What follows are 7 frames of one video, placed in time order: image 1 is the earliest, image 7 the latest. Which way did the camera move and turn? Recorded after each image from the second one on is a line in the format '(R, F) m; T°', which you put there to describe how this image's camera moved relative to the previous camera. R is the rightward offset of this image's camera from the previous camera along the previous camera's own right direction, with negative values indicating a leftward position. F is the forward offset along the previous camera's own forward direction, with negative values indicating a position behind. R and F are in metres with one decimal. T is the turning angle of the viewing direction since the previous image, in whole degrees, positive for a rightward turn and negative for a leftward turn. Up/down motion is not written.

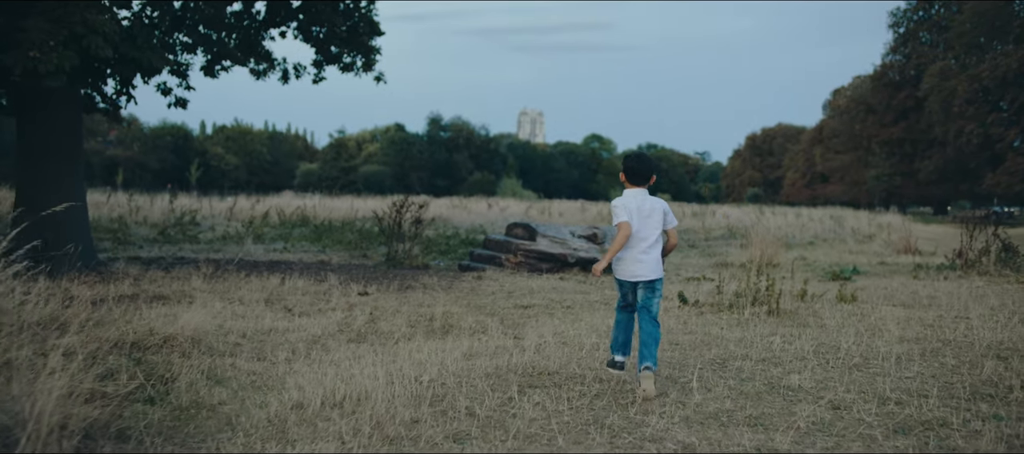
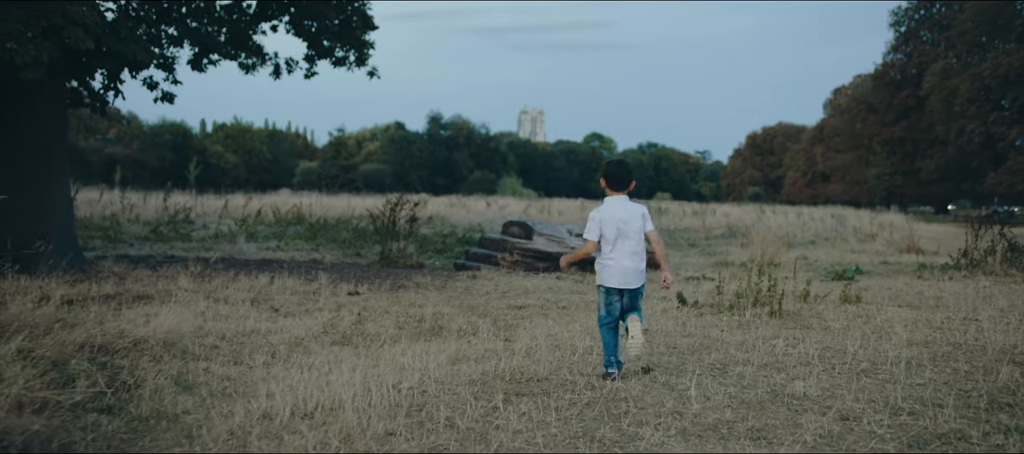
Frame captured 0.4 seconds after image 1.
(+0.1, +0.3) m; 0°
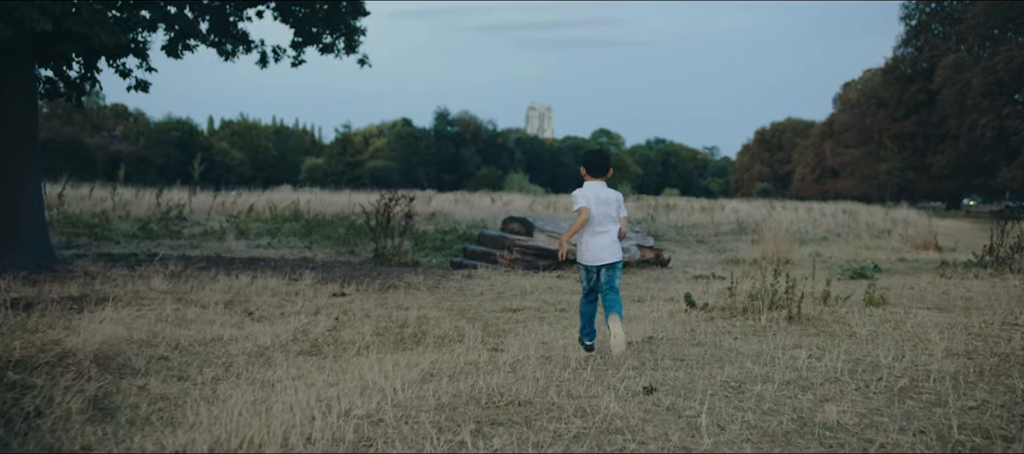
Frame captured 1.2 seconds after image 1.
(+0.1, +0.7) m; -1°
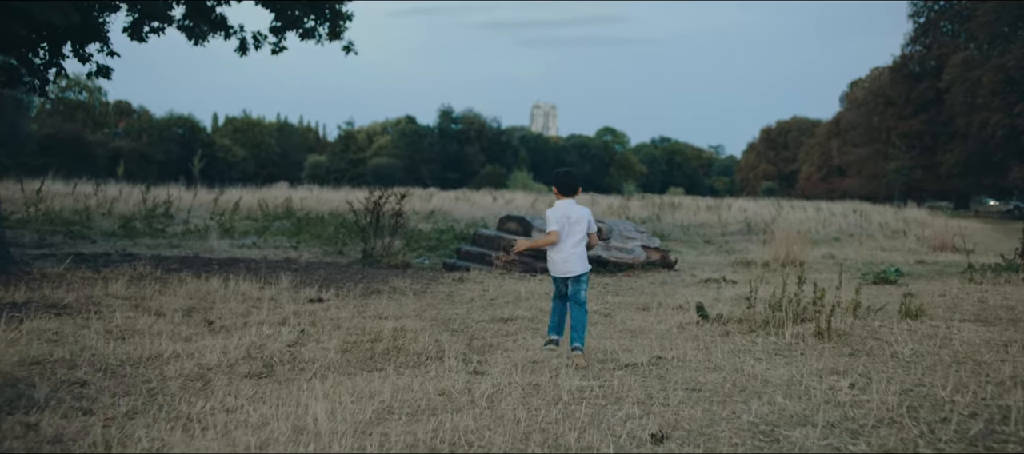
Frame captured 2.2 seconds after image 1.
(+0.1, +0.8) m; 0°
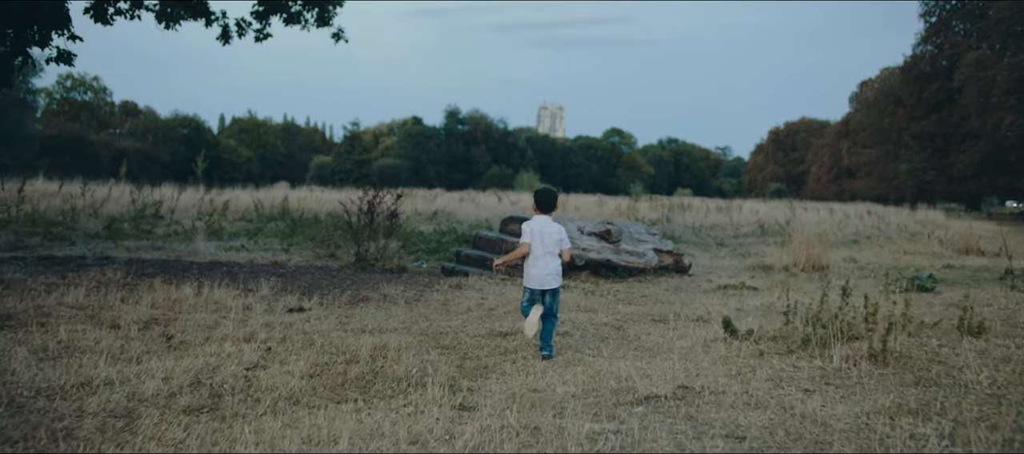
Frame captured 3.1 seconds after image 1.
(+0.1, +0.8) m; -1°
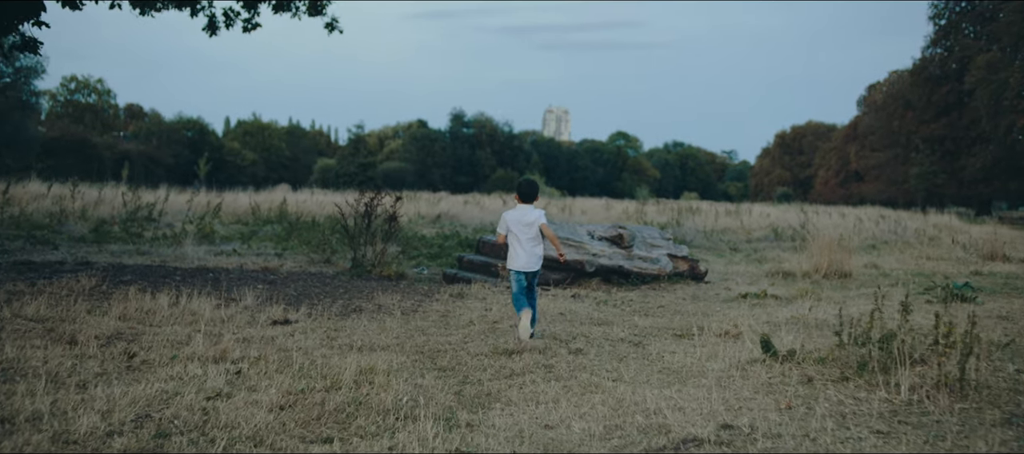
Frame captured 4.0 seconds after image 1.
(0.0, +0.7) m; 0°
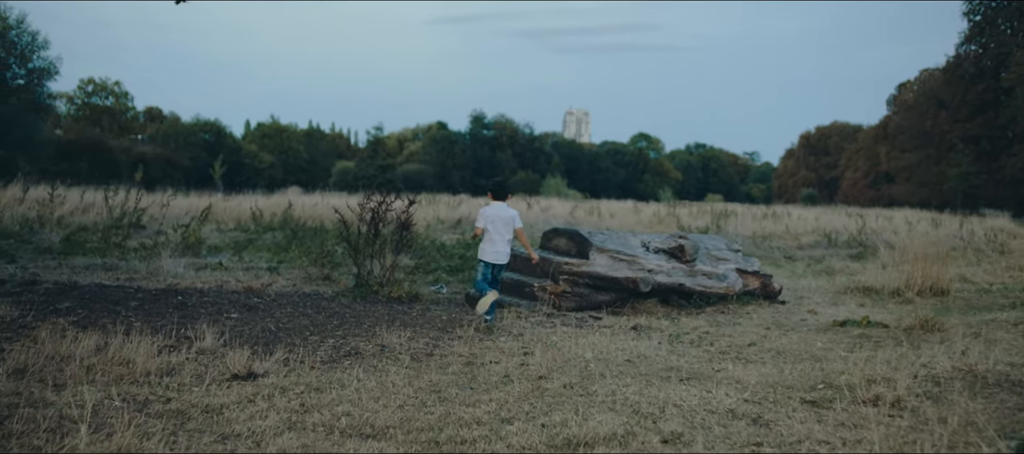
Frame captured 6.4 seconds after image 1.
(-0.2, +2.0) m; -2°
